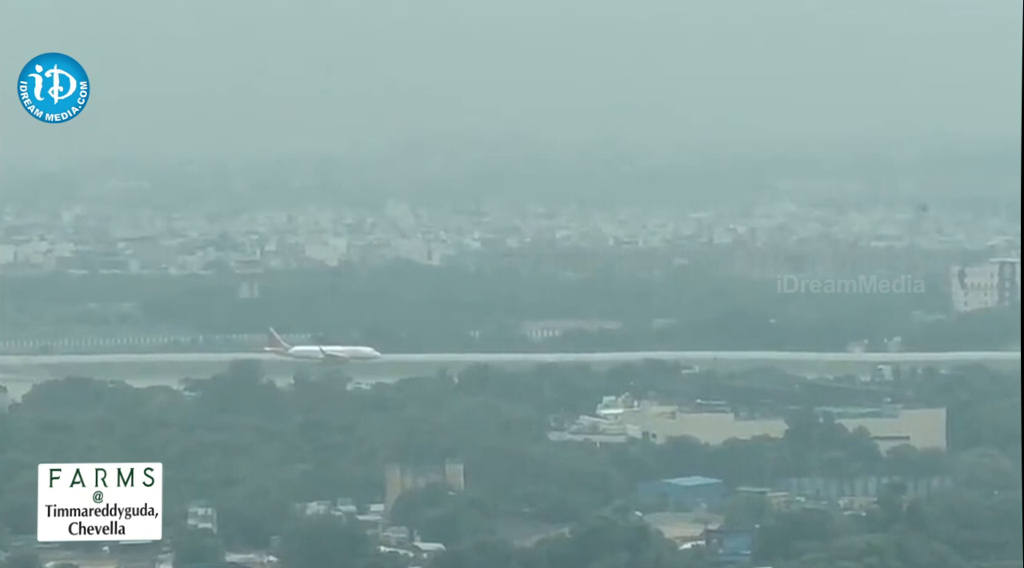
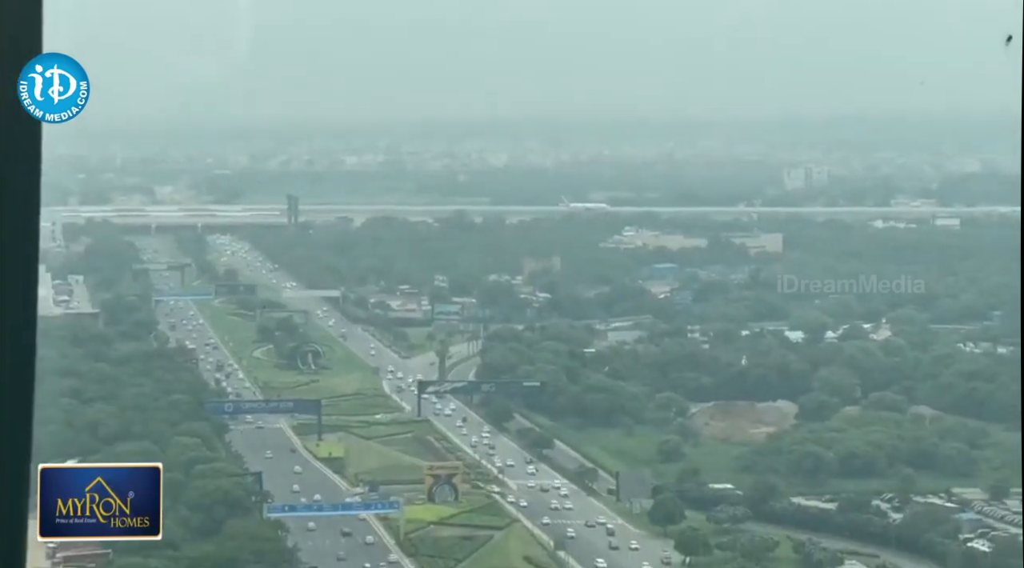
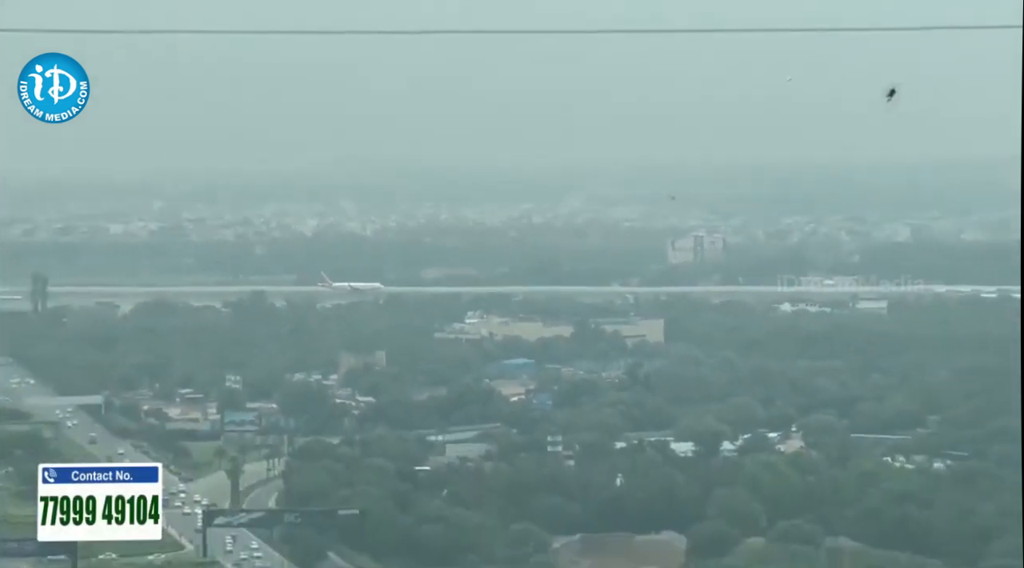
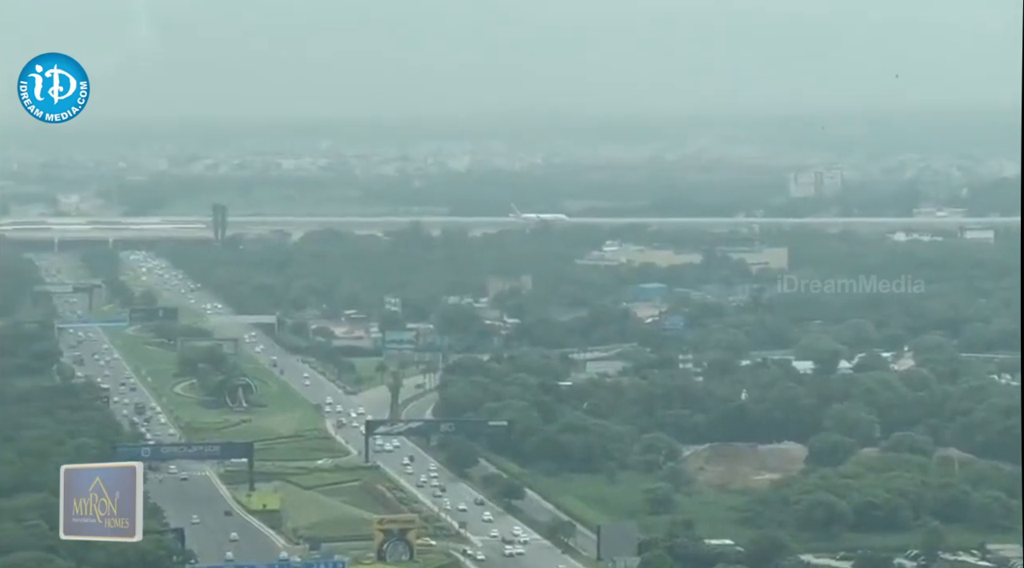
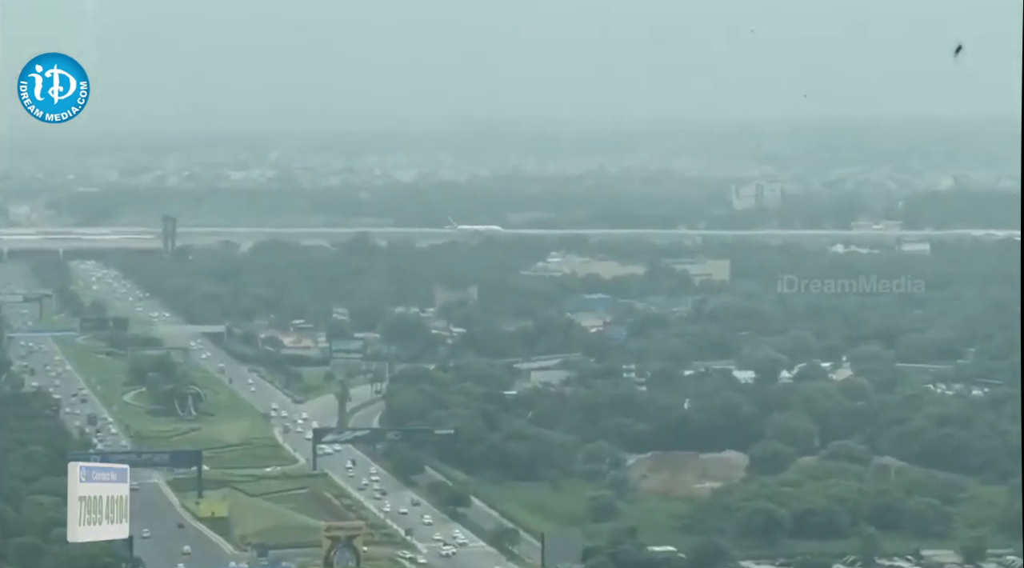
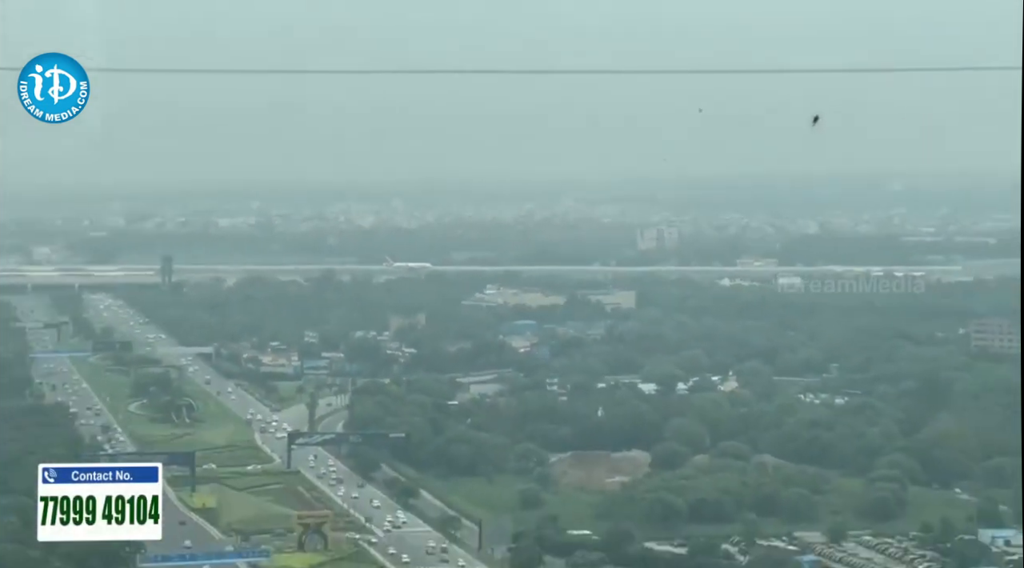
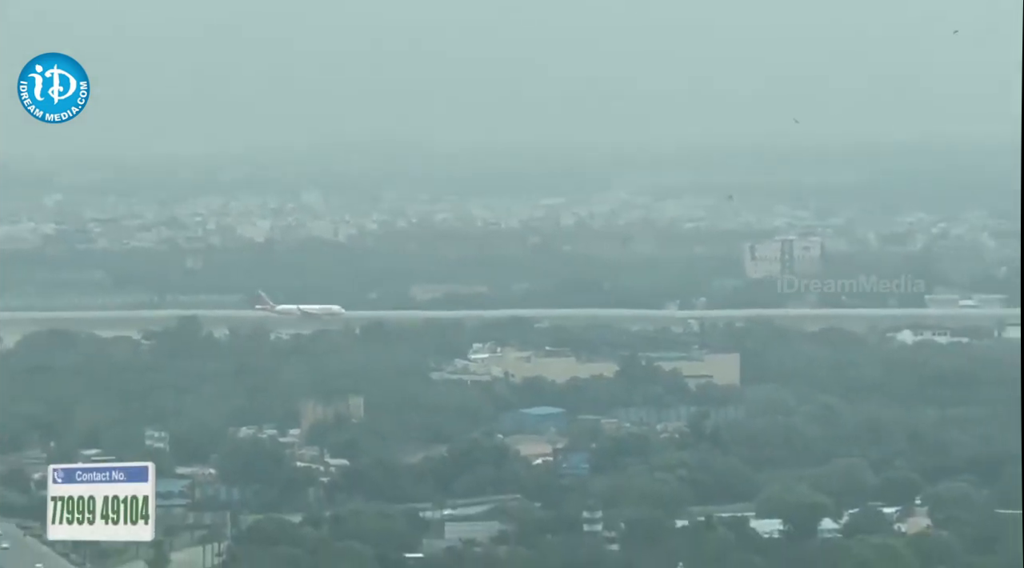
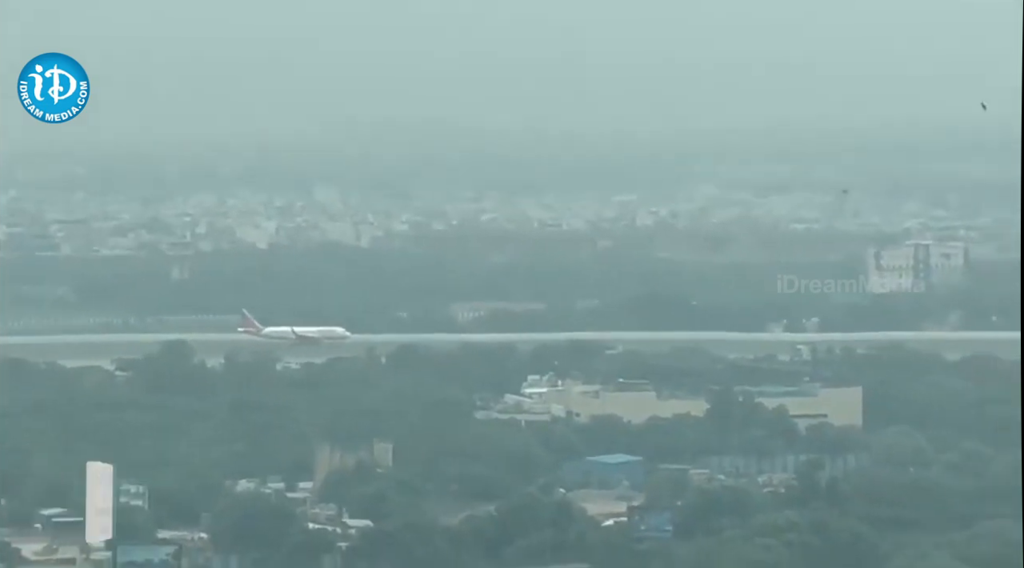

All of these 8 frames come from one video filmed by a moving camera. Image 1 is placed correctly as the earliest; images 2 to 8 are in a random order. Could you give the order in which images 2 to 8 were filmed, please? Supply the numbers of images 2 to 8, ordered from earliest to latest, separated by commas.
8, 7, 3, 6, 5, 4, 2
